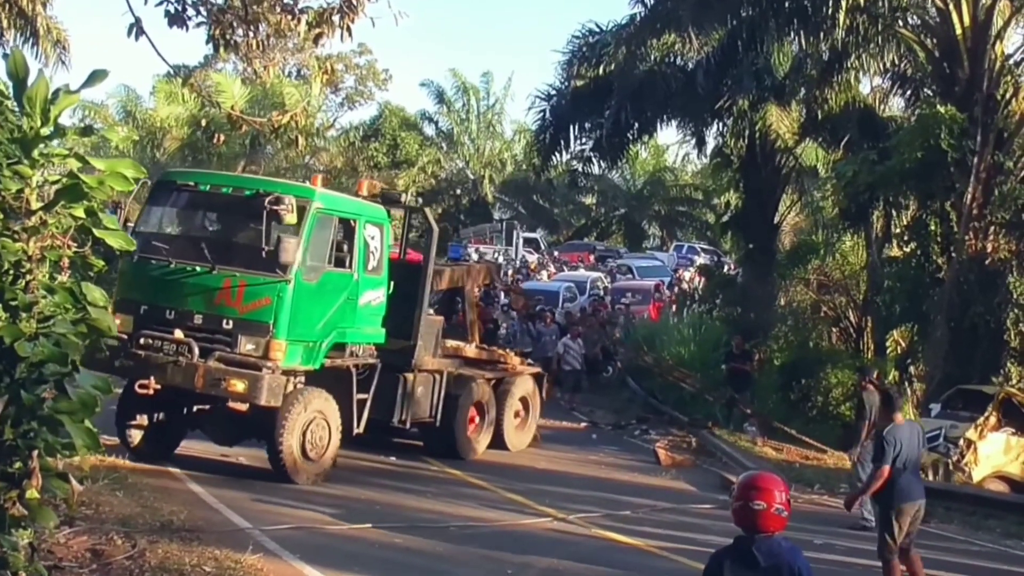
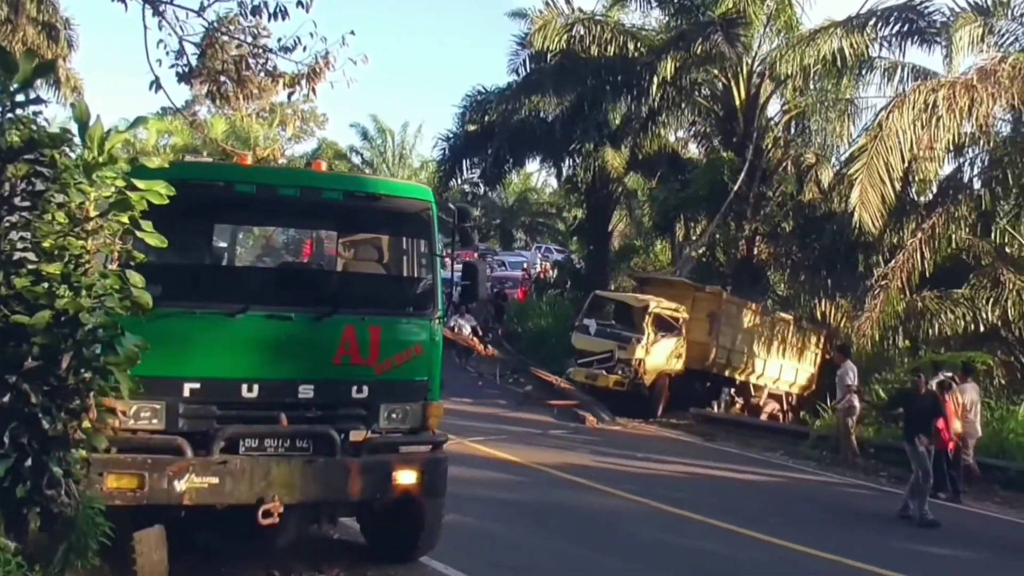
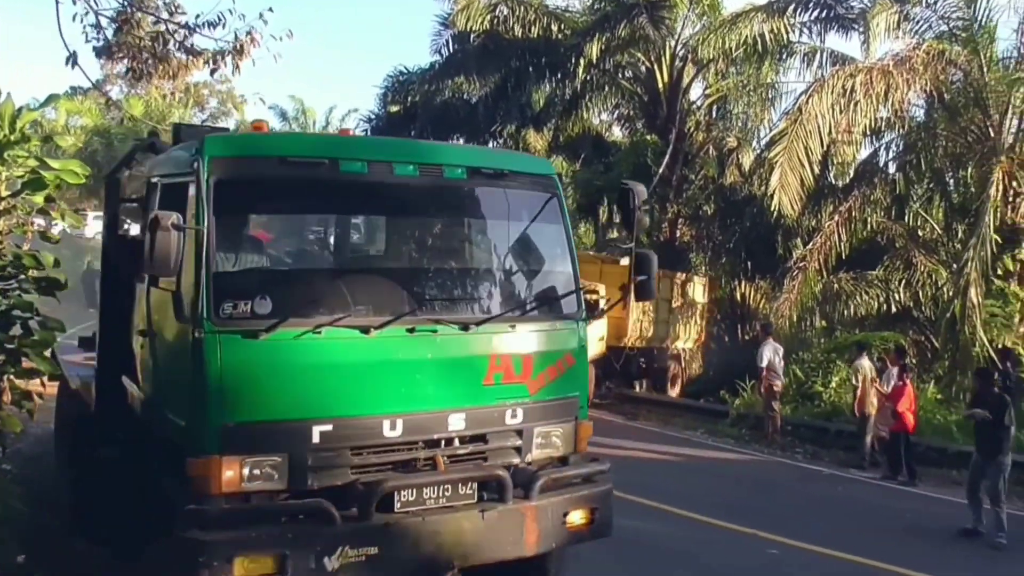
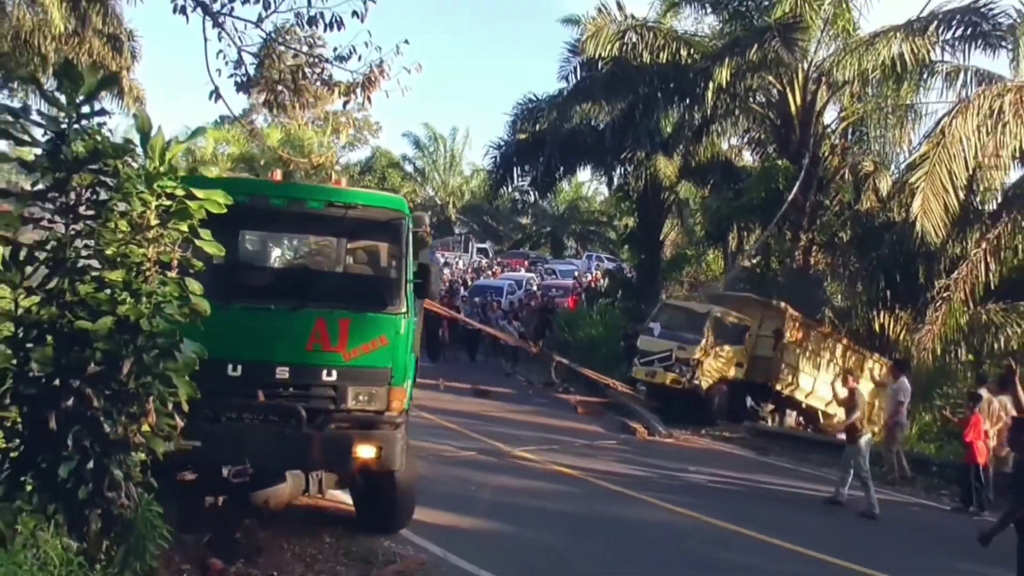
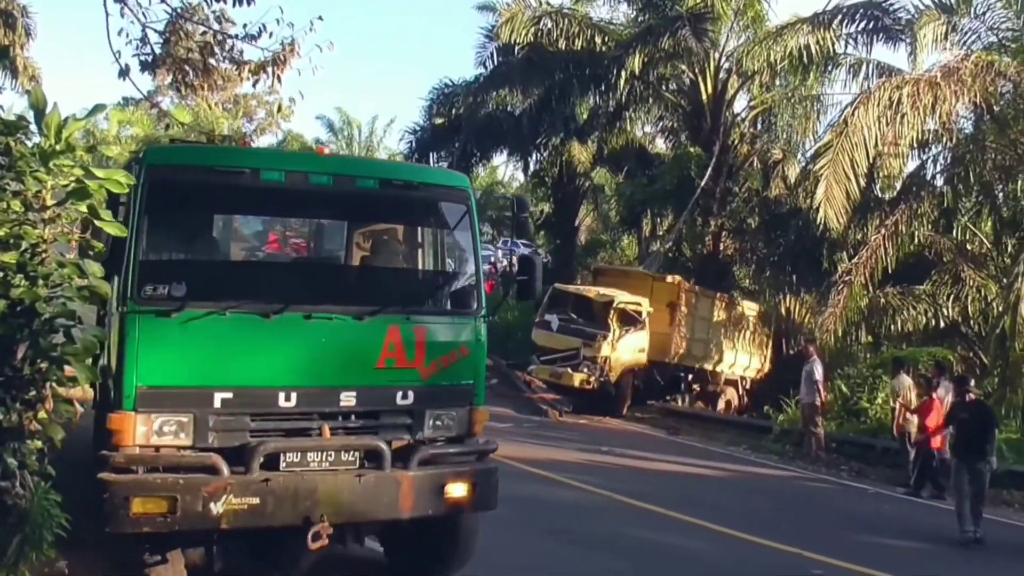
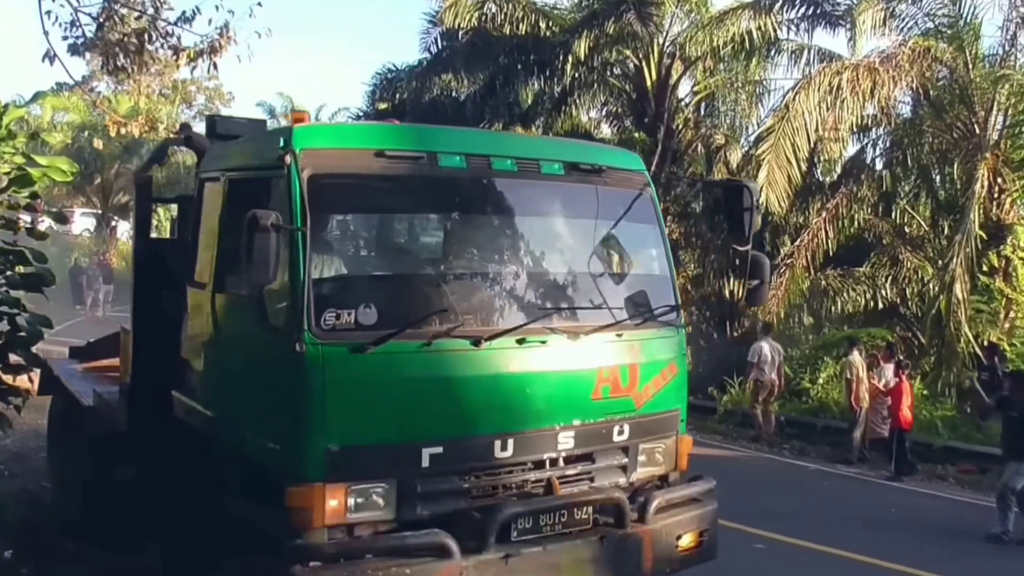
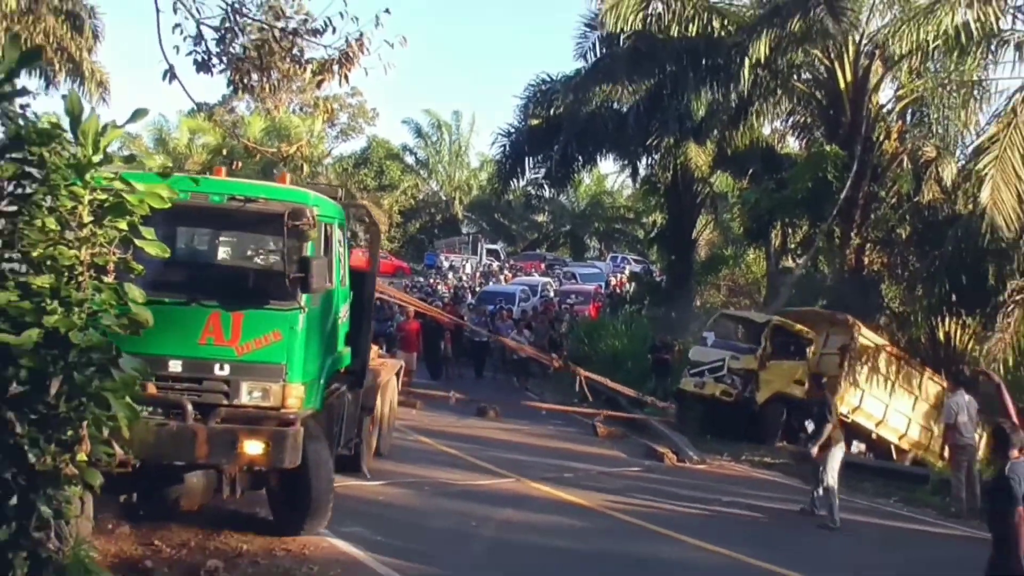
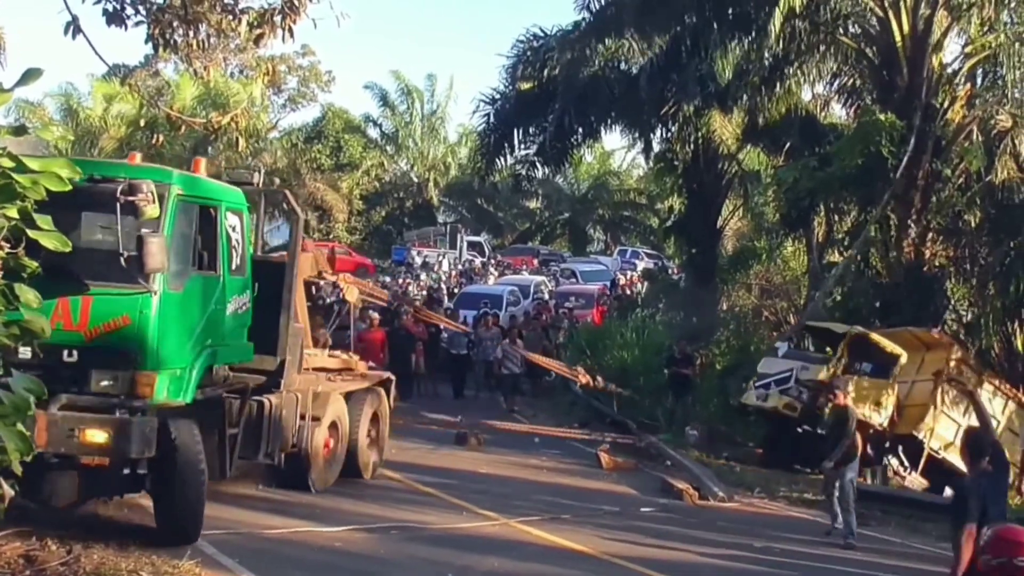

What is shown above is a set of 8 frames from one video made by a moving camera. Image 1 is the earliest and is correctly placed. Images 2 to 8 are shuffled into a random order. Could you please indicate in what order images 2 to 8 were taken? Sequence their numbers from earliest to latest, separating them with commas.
8, 7, 4, 2, 5, 3, 6
